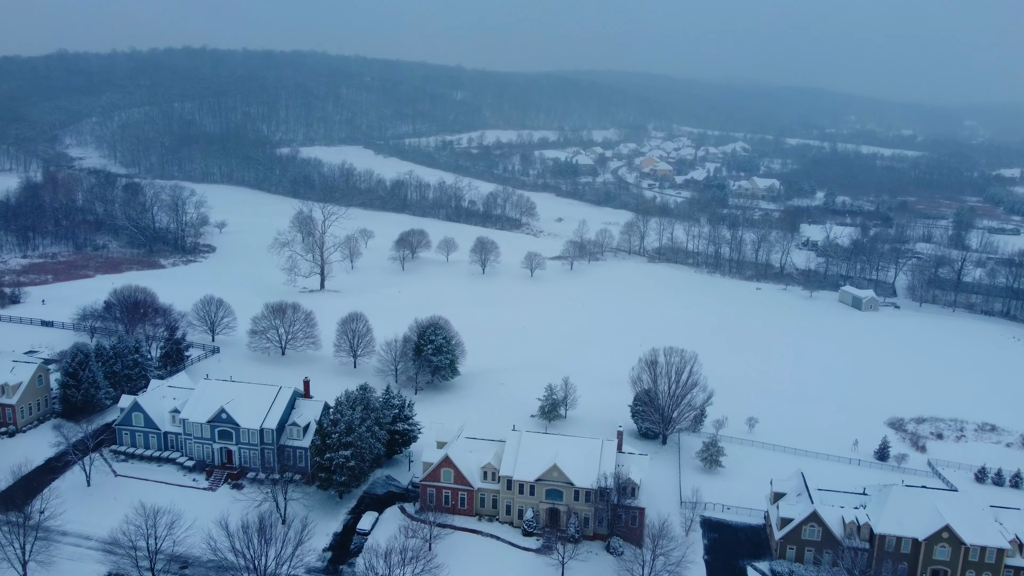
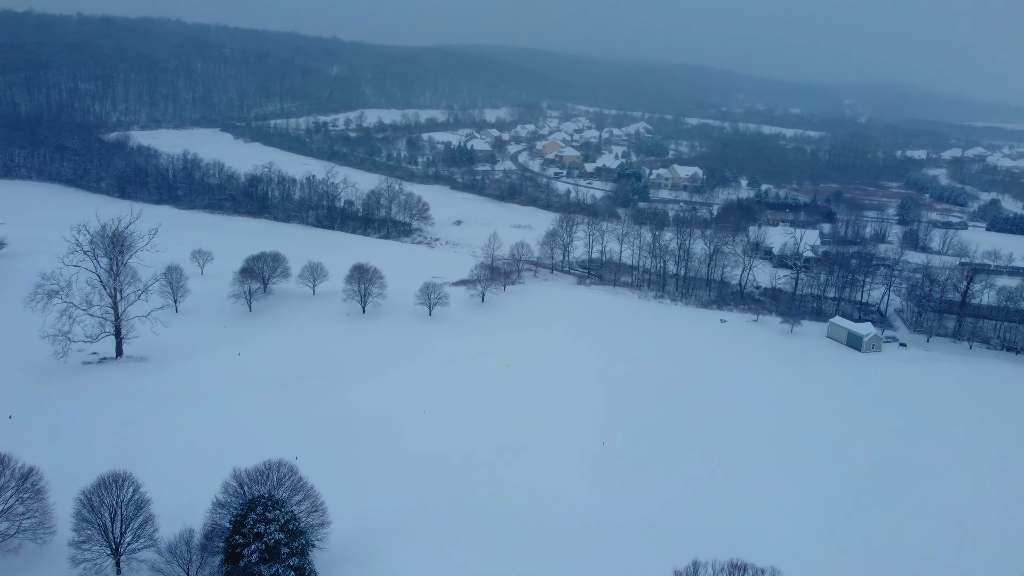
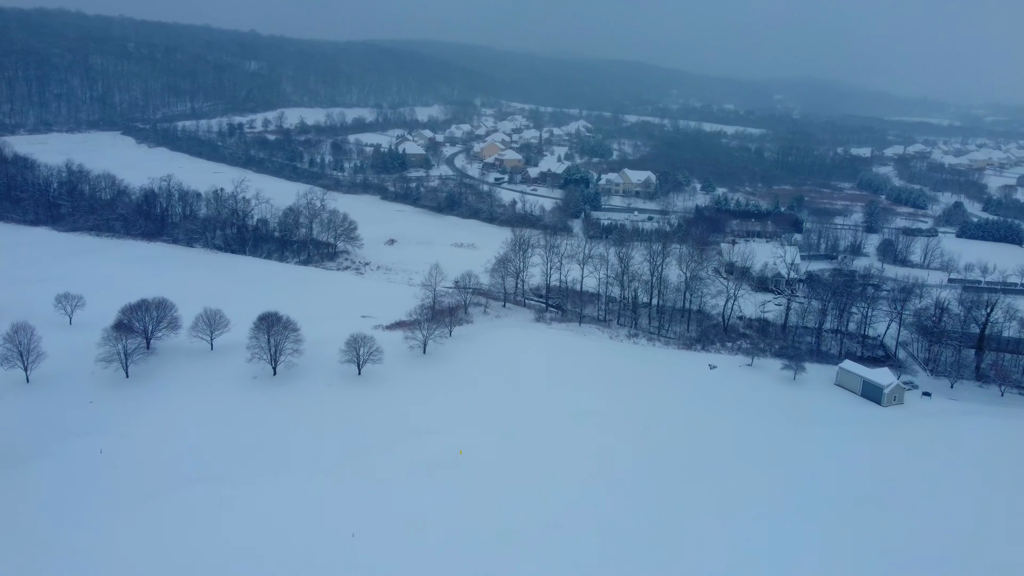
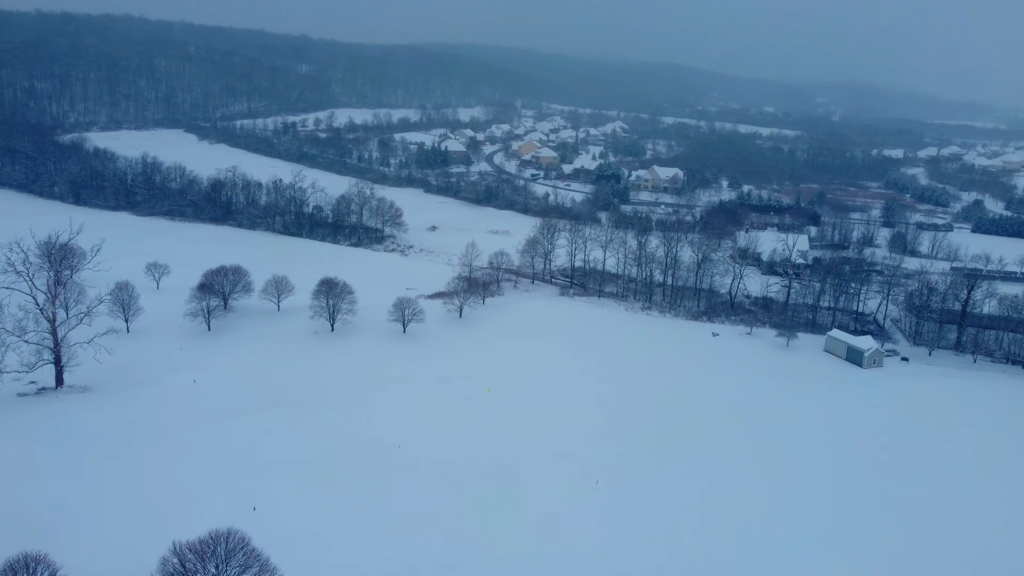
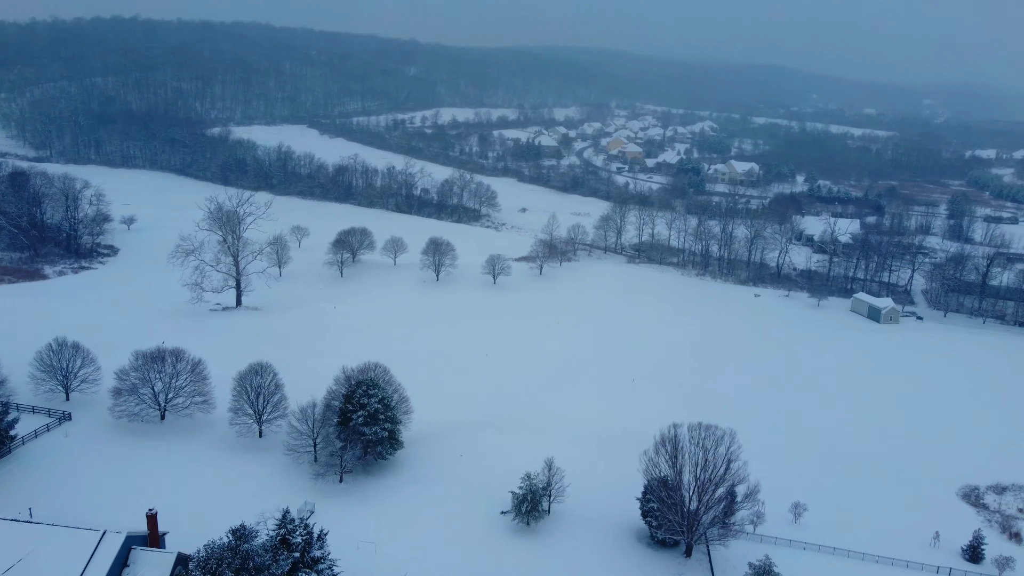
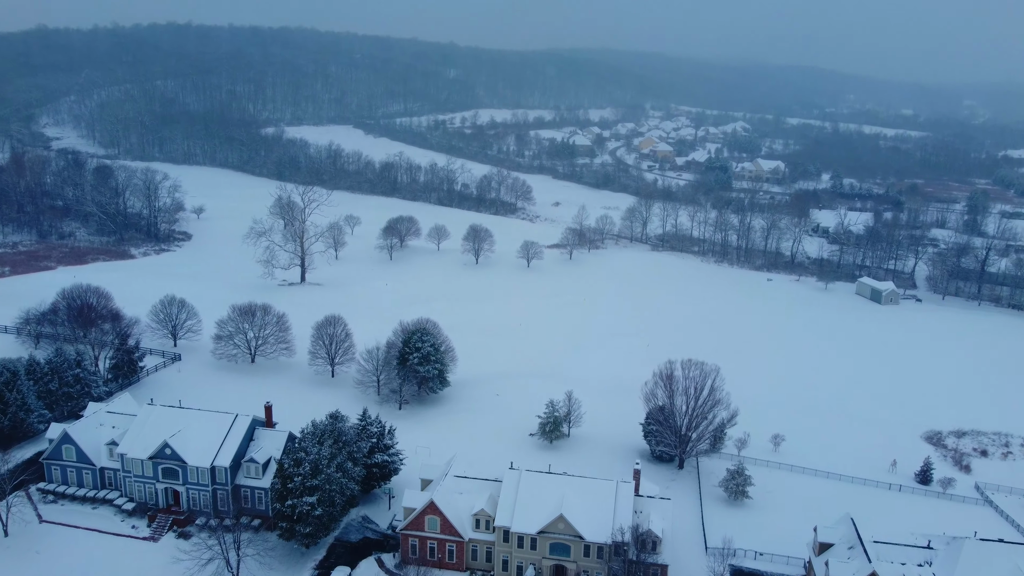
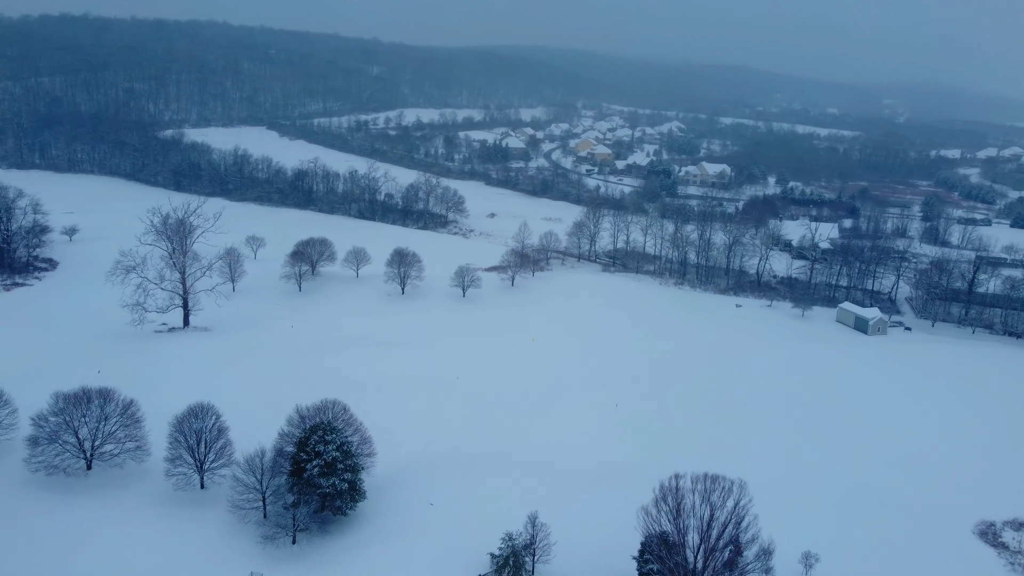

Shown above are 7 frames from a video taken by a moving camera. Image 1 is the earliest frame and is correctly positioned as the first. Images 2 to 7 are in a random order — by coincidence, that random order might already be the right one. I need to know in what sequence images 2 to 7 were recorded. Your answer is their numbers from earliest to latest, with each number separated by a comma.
6, 5, 7, 2, 4, 3
